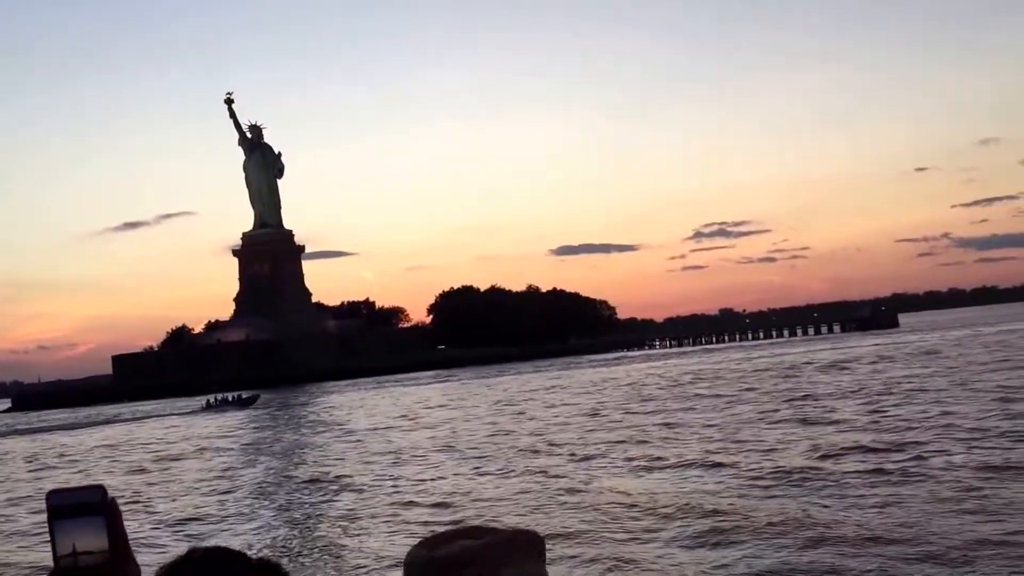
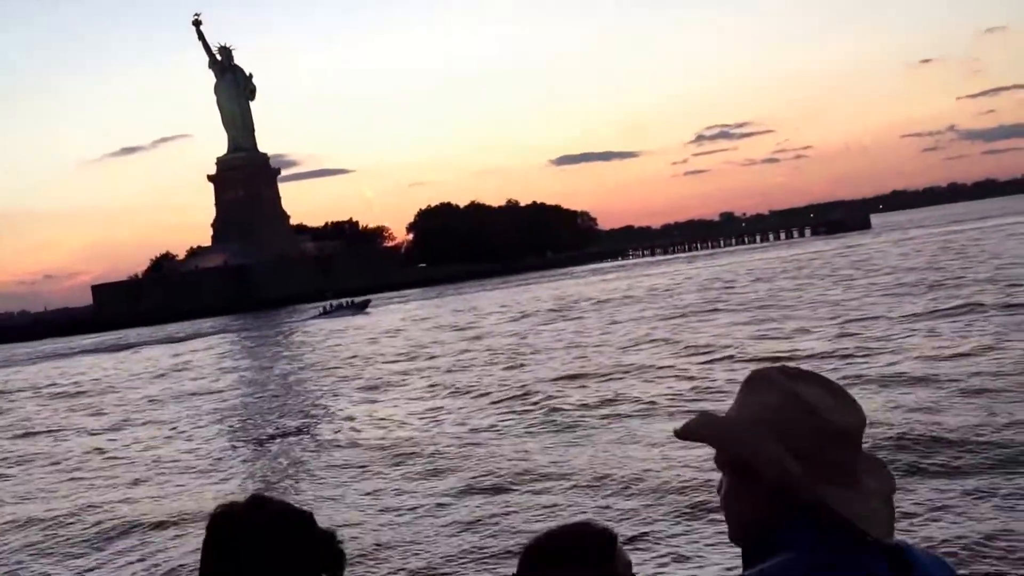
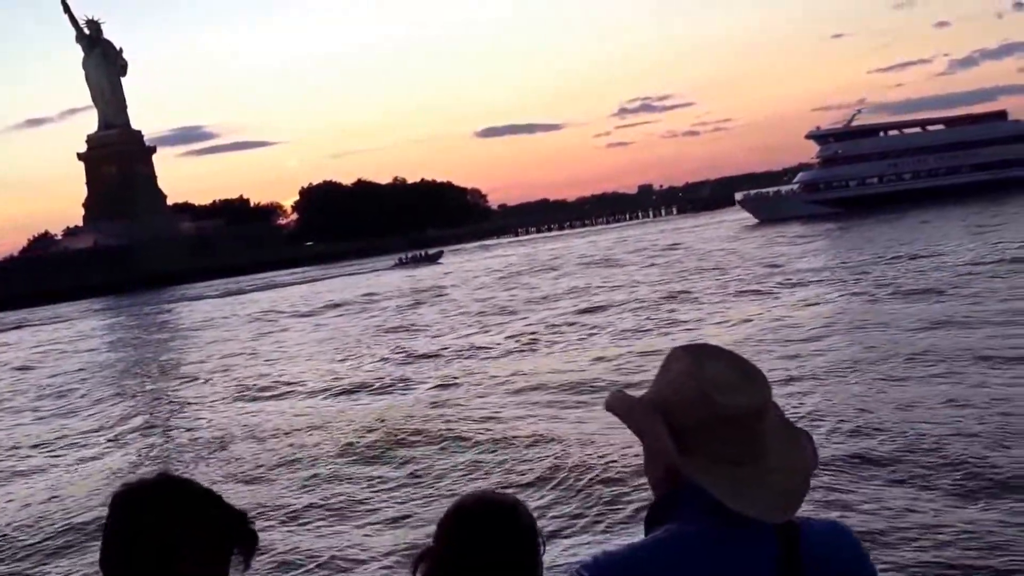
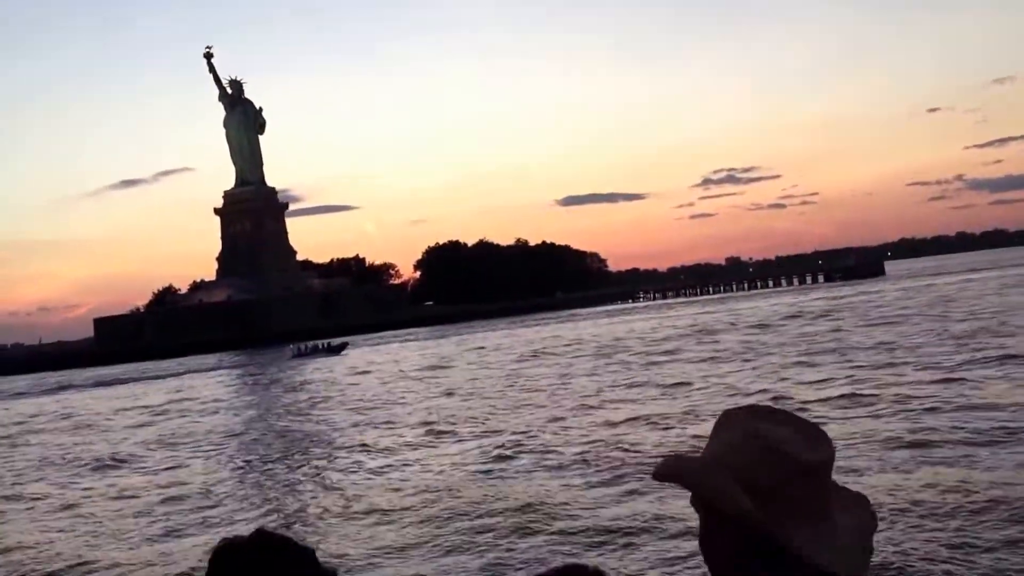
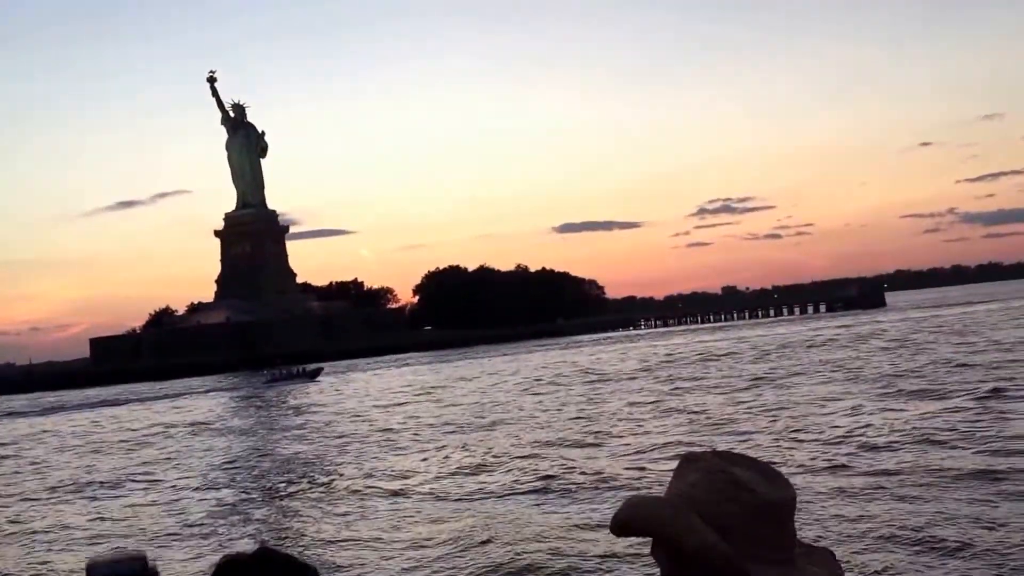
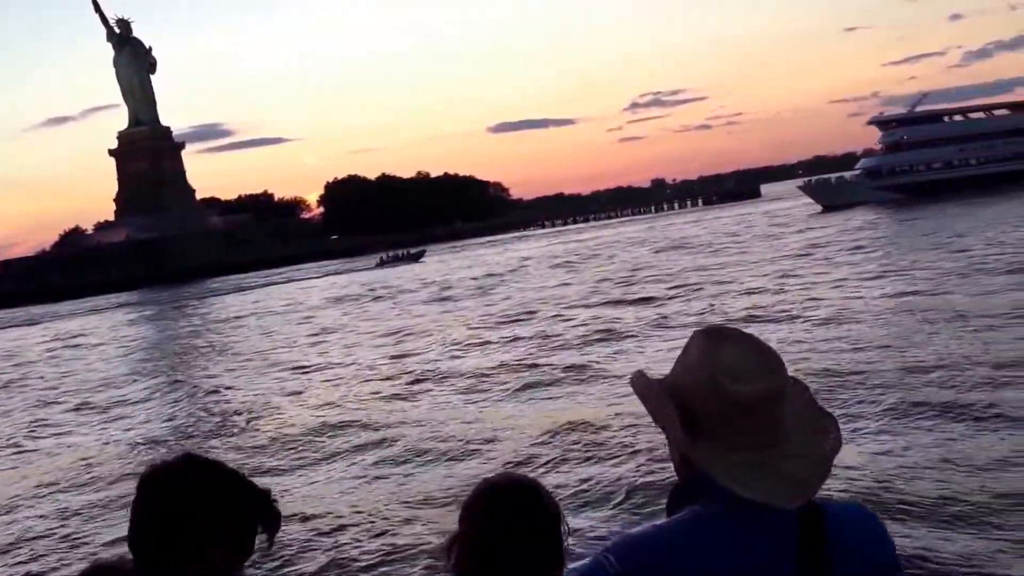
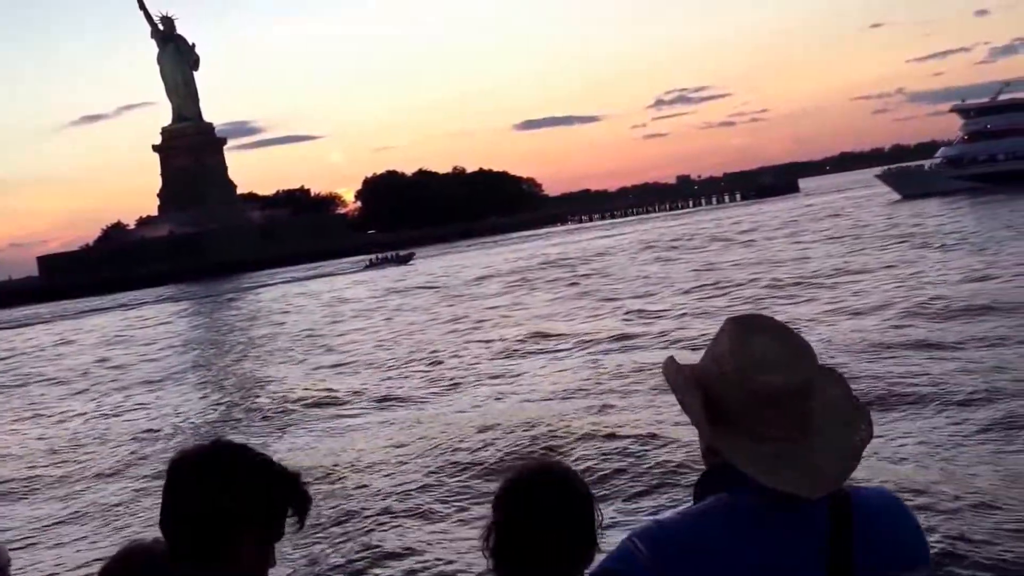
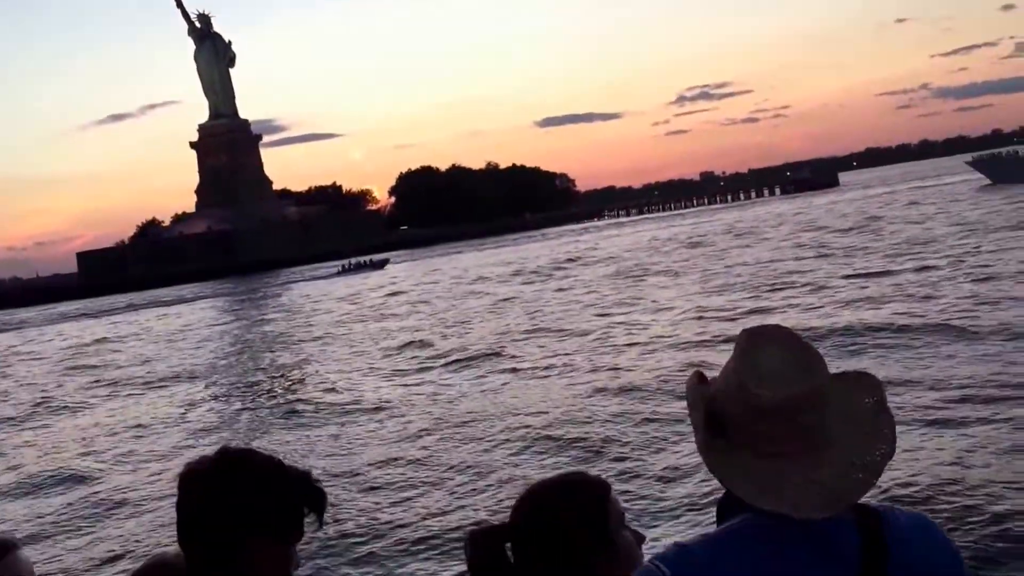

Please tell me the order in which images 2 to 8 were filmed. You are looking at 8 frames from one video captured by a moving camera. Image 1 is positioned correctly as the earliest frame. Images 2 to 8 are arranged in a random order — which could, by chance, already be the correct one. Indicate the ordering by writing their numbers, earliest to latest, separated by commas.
5, 4, 2, 8, 7, 6, 3
